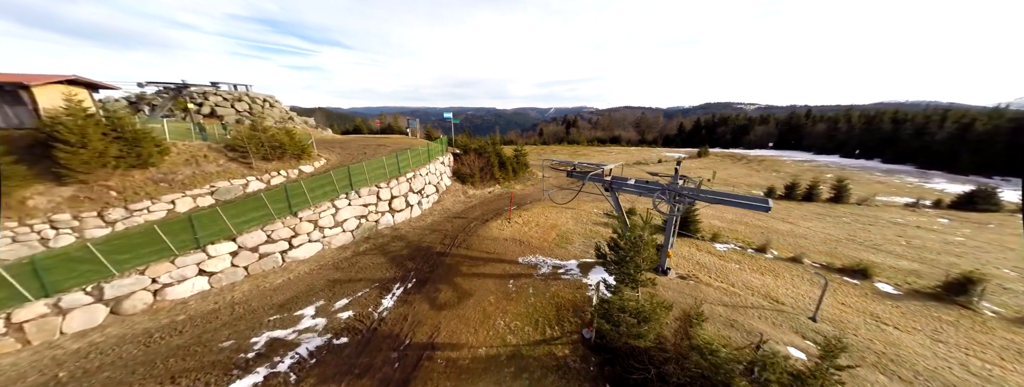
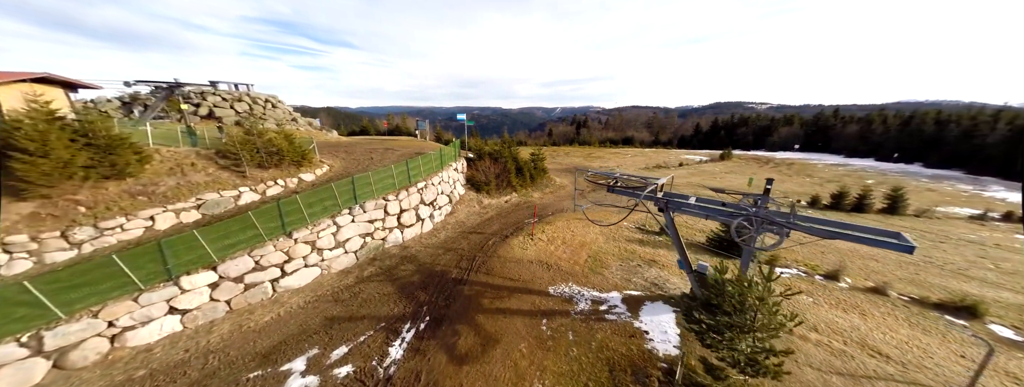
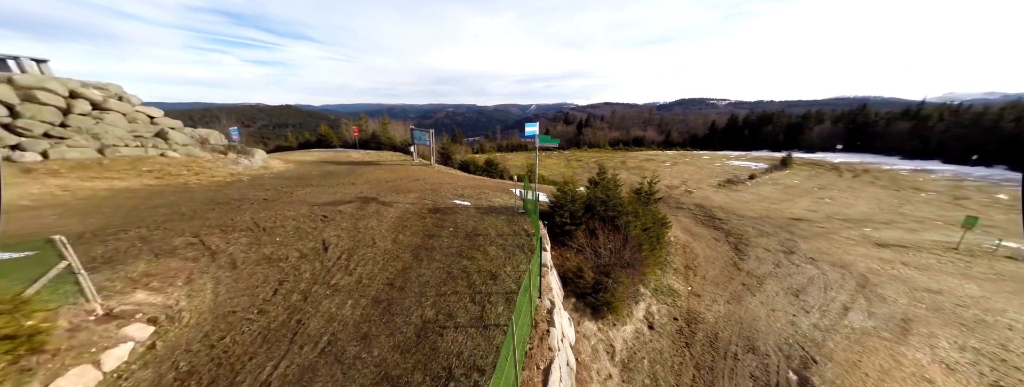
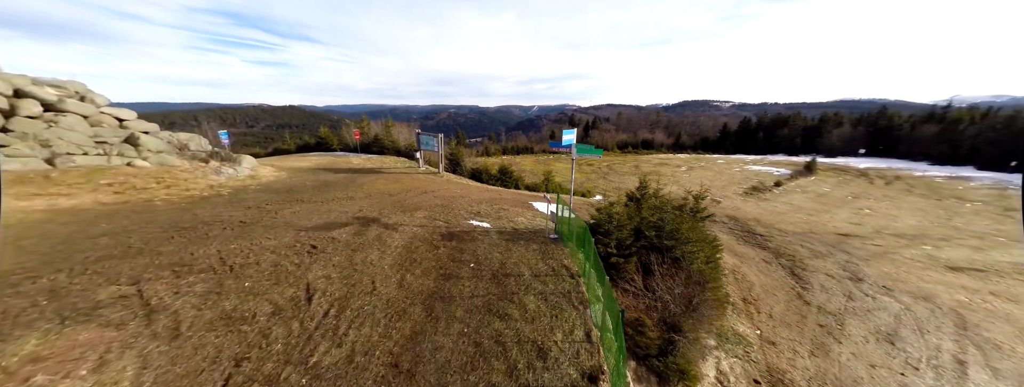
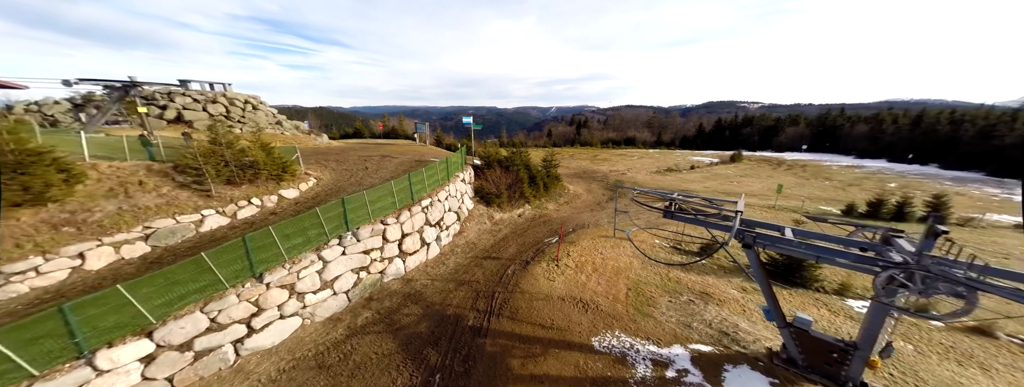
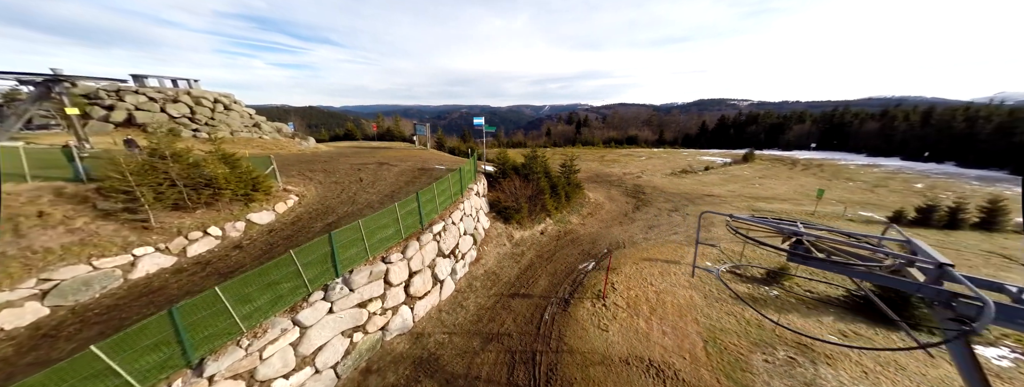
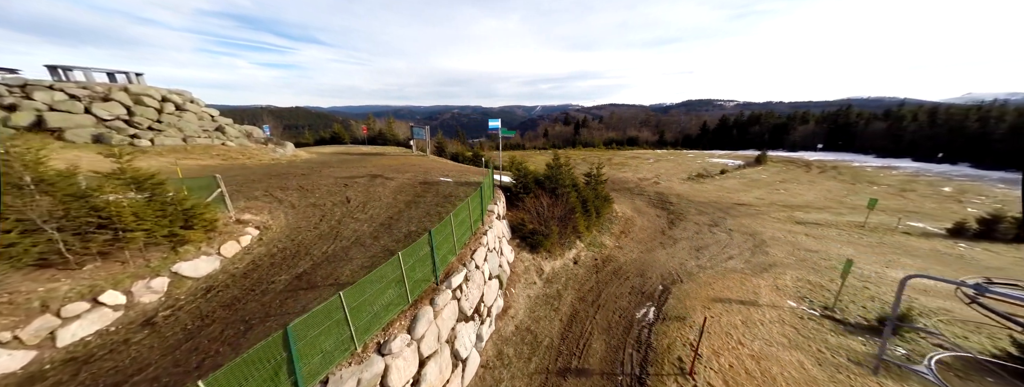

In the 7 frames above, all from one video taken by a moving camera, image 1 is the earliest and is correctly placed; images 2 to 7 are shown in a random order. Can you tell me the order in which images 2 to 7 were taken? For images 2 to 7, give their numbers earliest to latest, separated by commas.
2, 5, 6, 7, 3, 4
